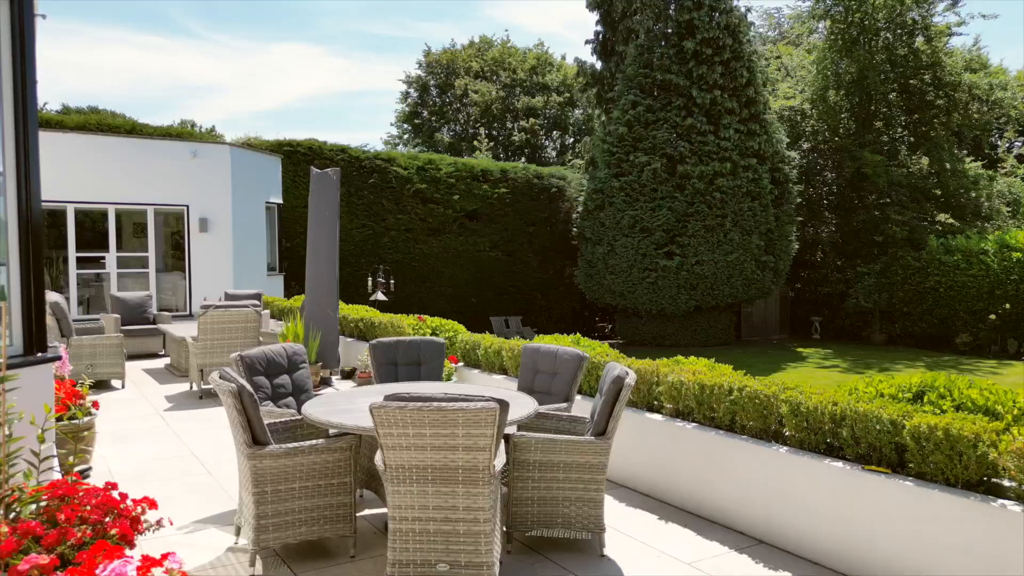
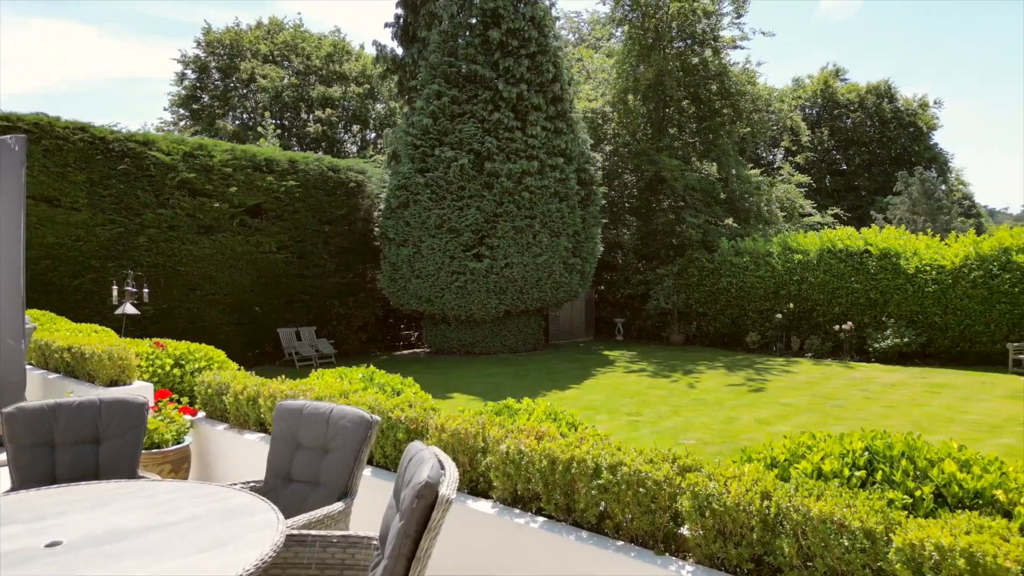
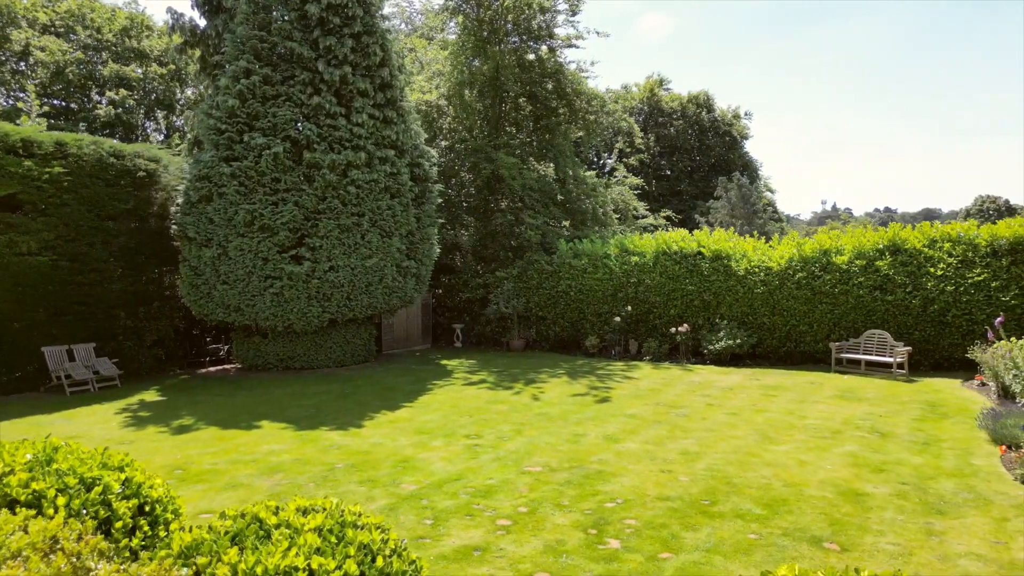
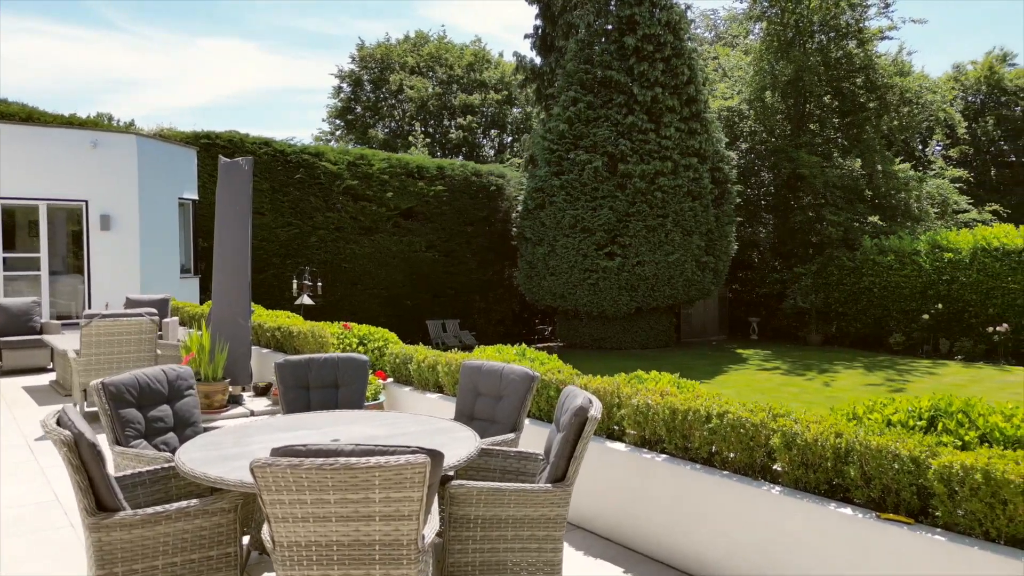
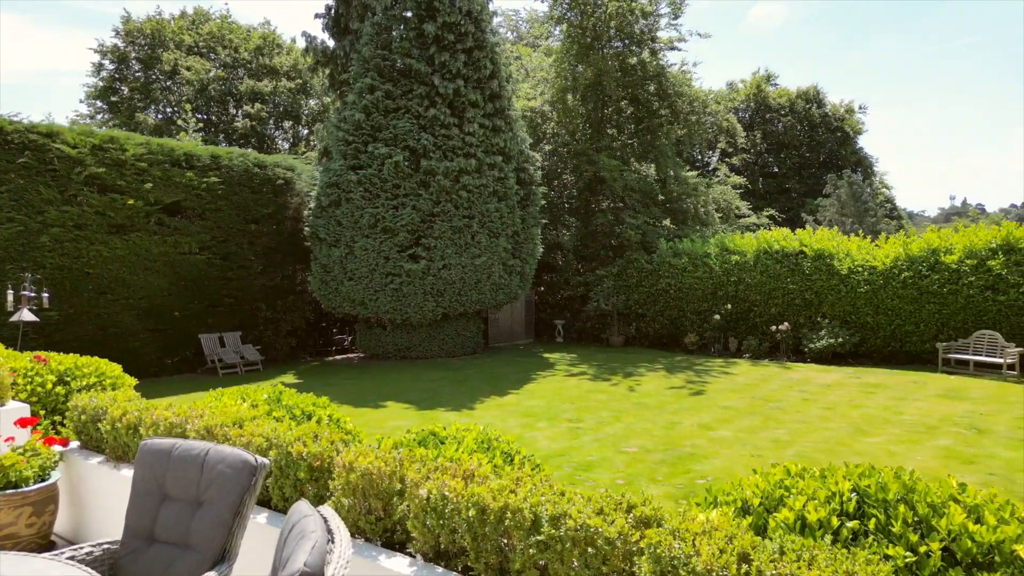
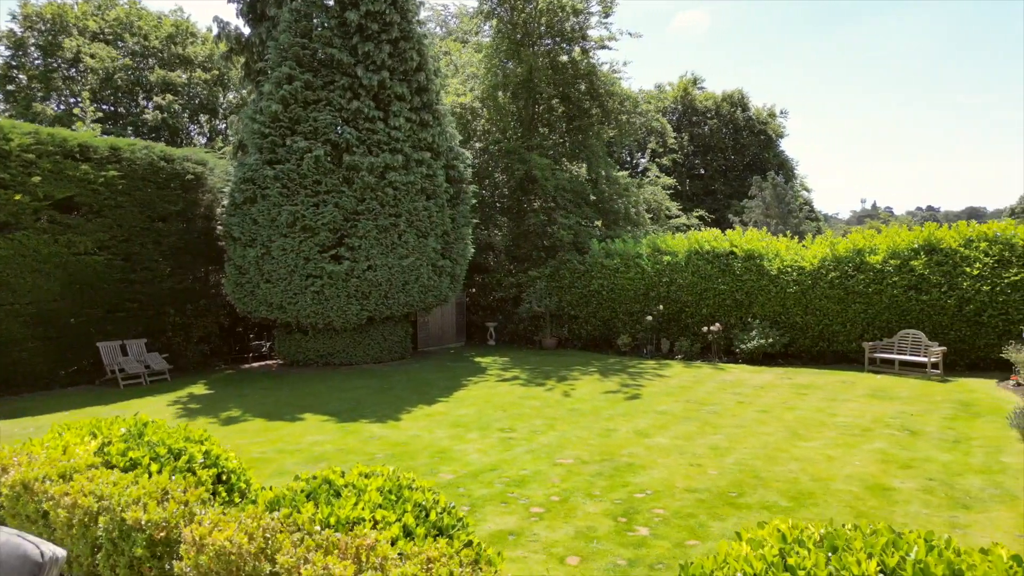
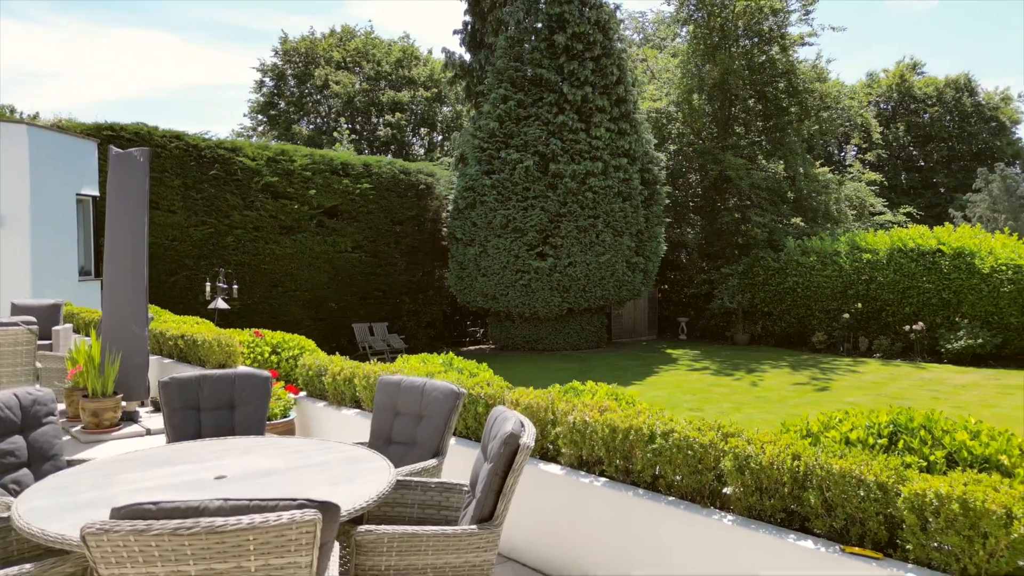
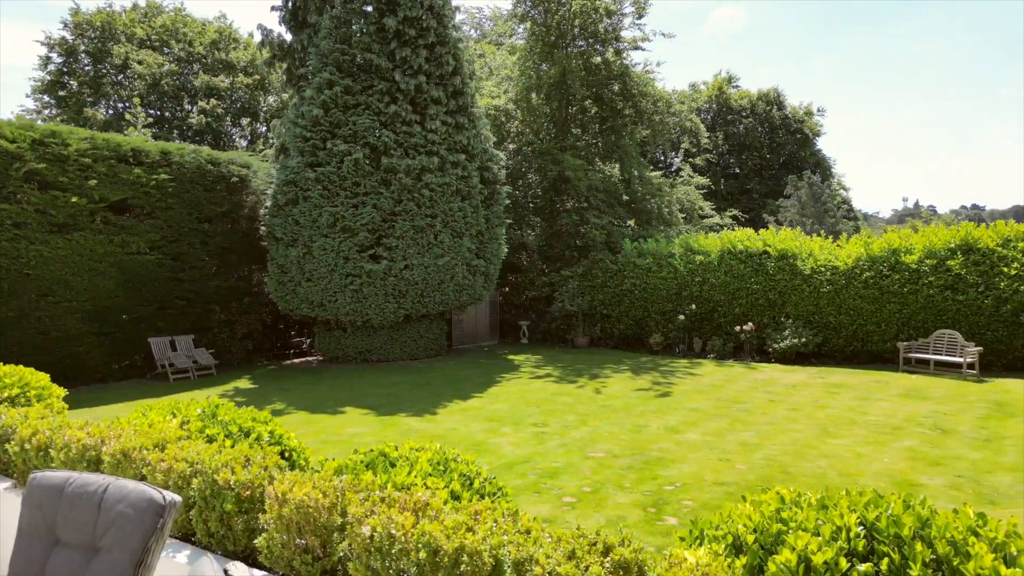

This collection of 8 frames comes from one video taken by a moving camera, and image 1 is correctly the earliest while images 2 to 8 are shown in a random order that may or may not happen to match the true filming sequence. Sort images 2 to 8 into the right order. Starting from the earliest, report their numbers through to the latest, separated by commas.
4, 7, 2, 5, 8, 6, 3
